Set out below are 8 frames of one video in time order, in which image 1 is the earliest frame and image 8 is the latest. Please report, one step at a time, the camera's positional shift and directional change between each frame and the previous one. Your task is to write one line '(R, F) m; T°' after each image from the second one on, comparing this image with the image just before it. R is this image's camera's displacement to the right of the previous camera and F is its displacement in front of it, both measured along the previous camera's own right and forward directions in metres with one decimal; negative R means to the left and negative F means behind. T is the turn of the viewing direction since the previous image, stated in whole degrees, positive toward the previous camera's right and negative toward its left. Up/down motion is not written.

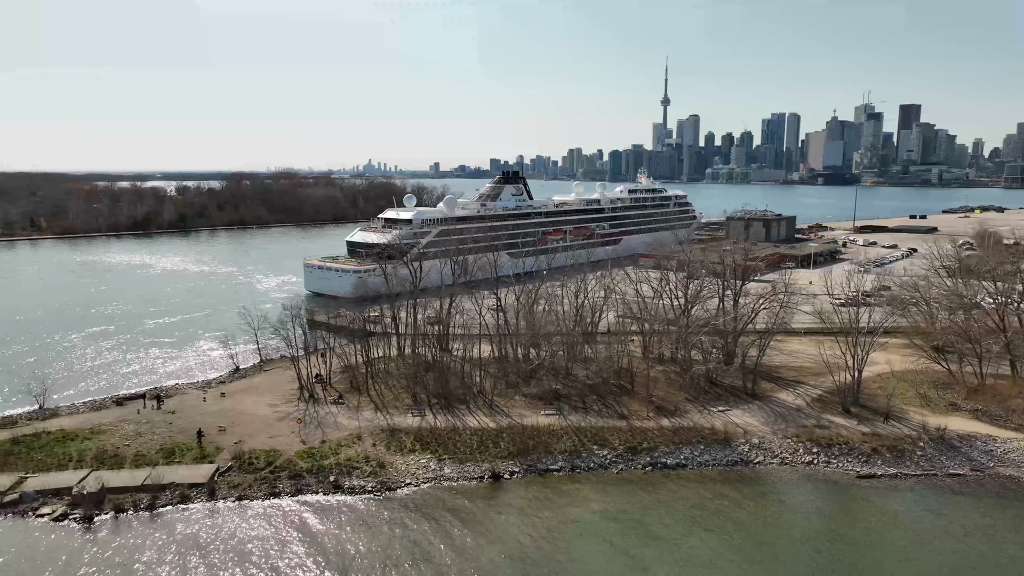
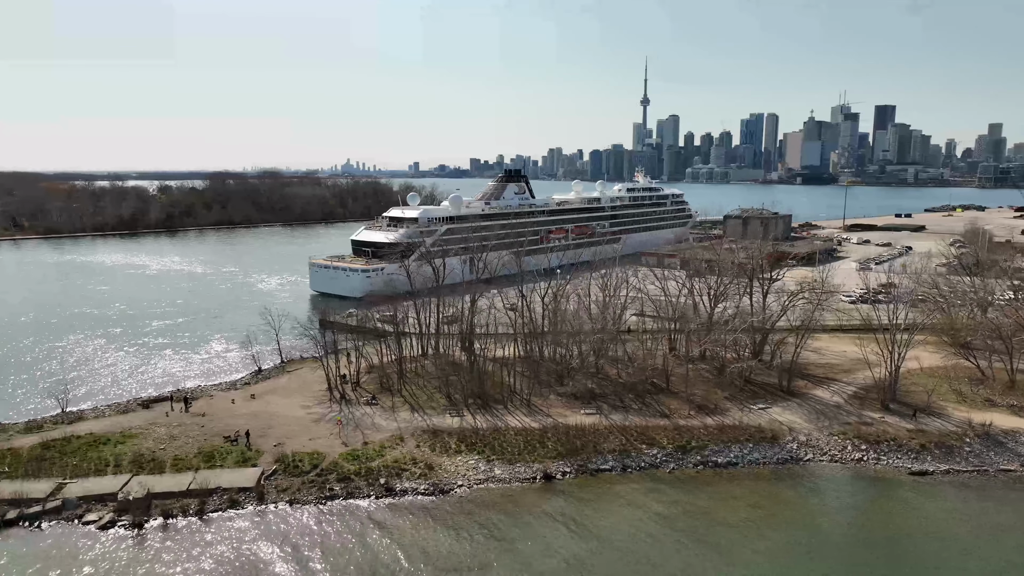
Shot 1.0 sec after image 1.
(-1.7, +0.3) m; +2°
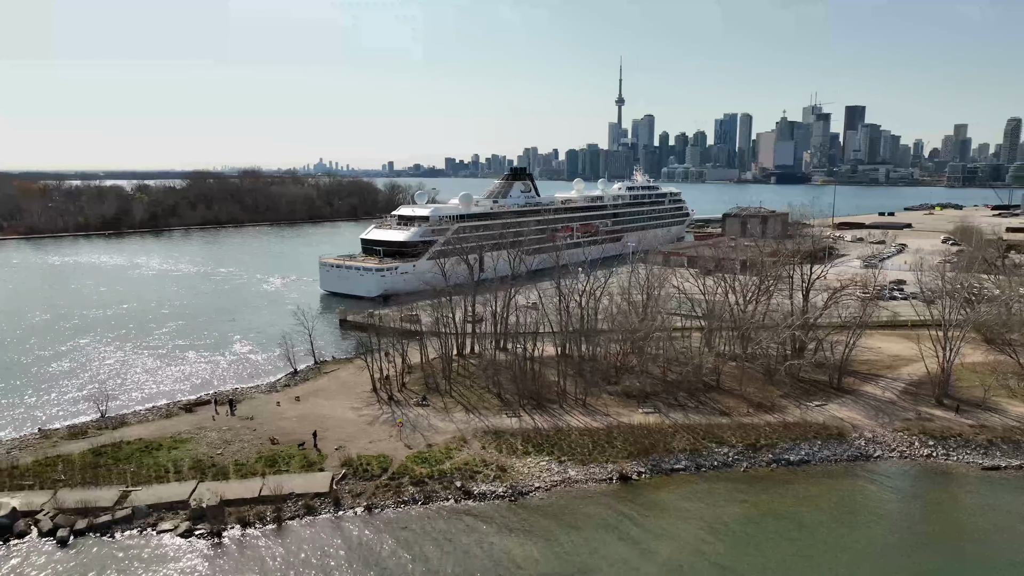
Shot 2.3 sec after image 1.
(-2.3, +0.4) m; +2°
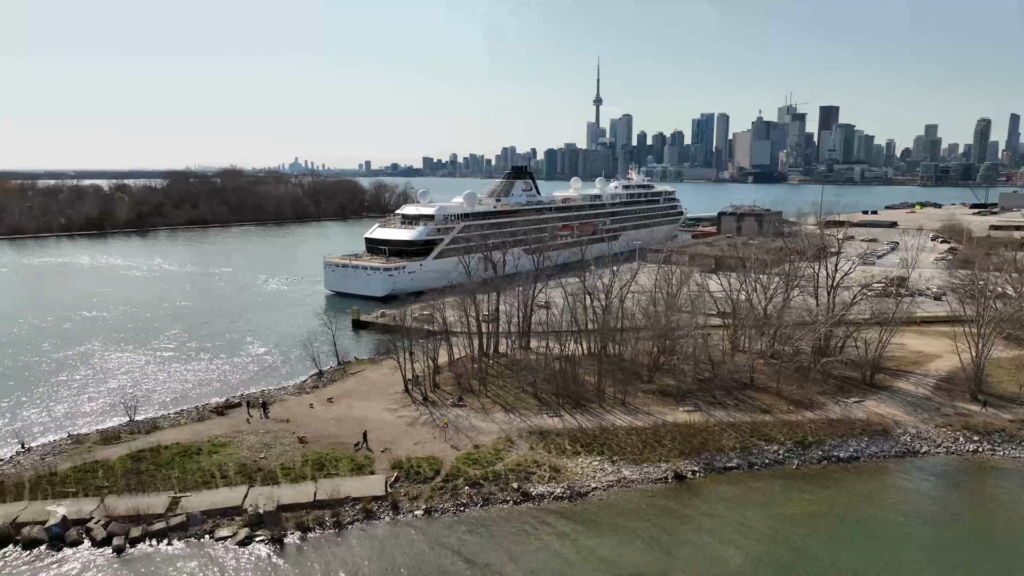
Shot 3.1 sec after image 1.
(-1.7, +0.3) m; +2°
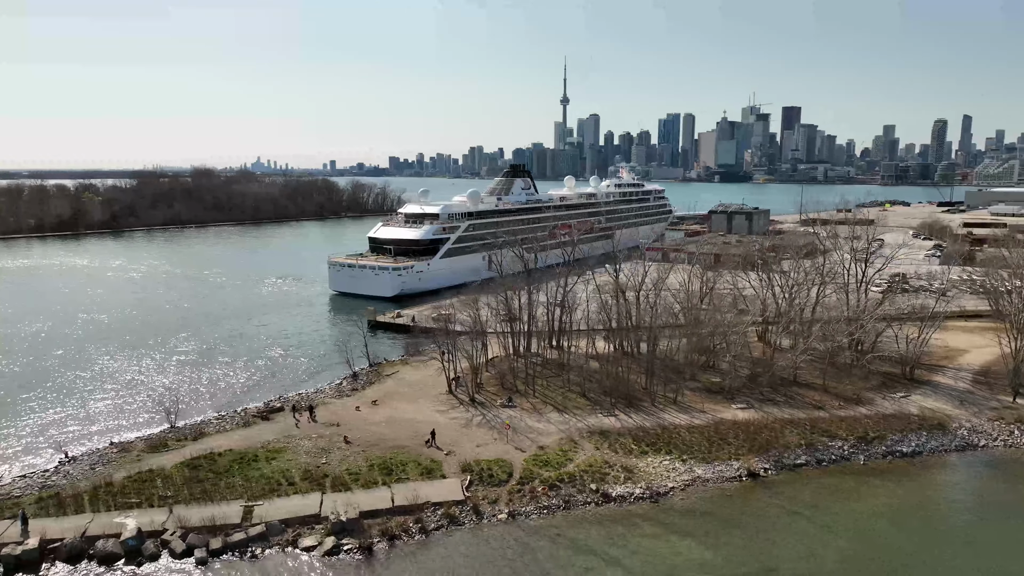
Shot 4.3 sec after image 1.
(-2.3, +0.4) m; +3°
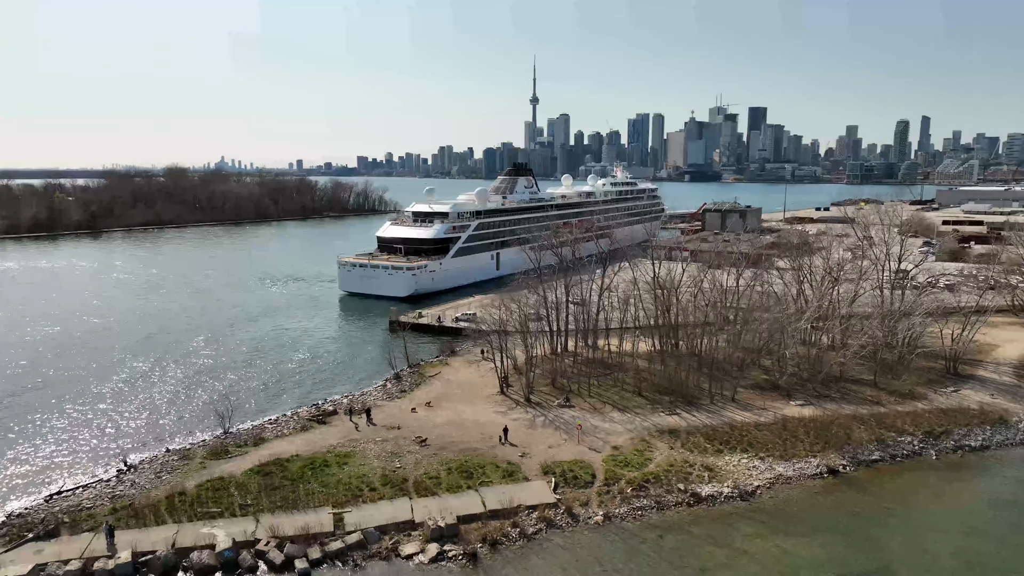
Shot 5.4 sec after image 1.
(-2.4, +0.4) m; +2°
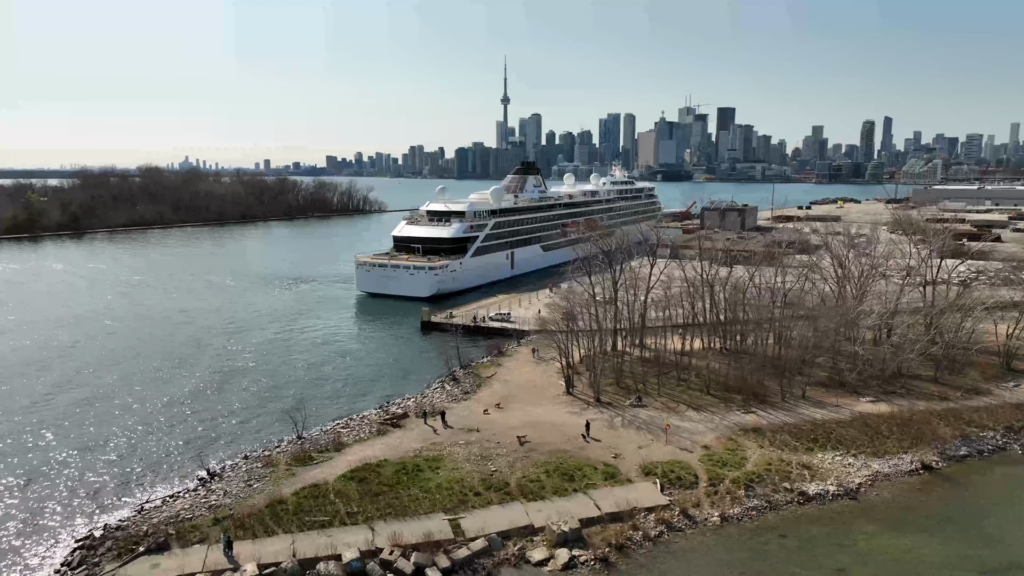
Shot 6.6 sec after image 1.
(-2.7, +0.4) m; +2°
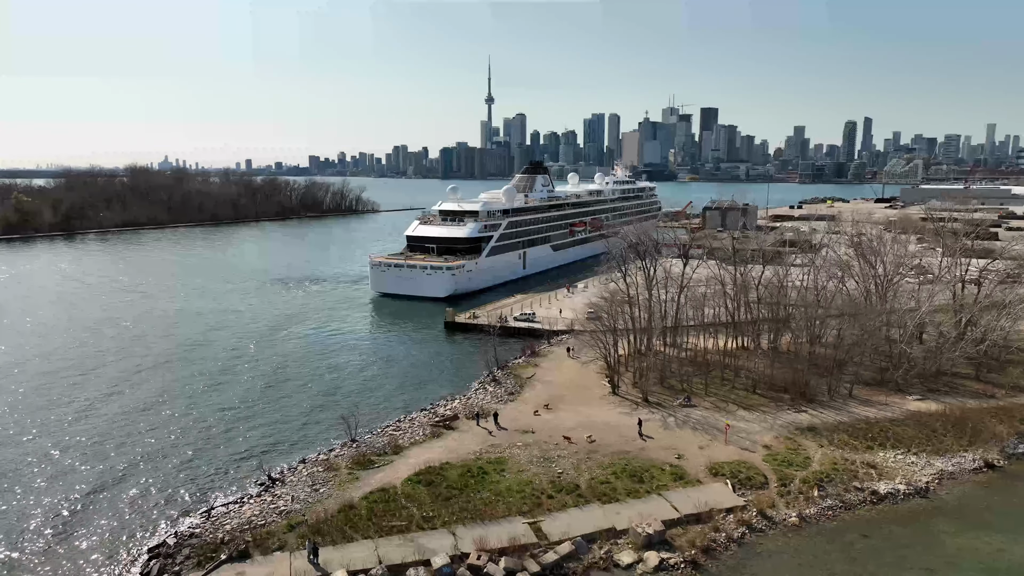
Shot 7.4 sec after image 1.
(-1.8, +0.2) m; +1°
